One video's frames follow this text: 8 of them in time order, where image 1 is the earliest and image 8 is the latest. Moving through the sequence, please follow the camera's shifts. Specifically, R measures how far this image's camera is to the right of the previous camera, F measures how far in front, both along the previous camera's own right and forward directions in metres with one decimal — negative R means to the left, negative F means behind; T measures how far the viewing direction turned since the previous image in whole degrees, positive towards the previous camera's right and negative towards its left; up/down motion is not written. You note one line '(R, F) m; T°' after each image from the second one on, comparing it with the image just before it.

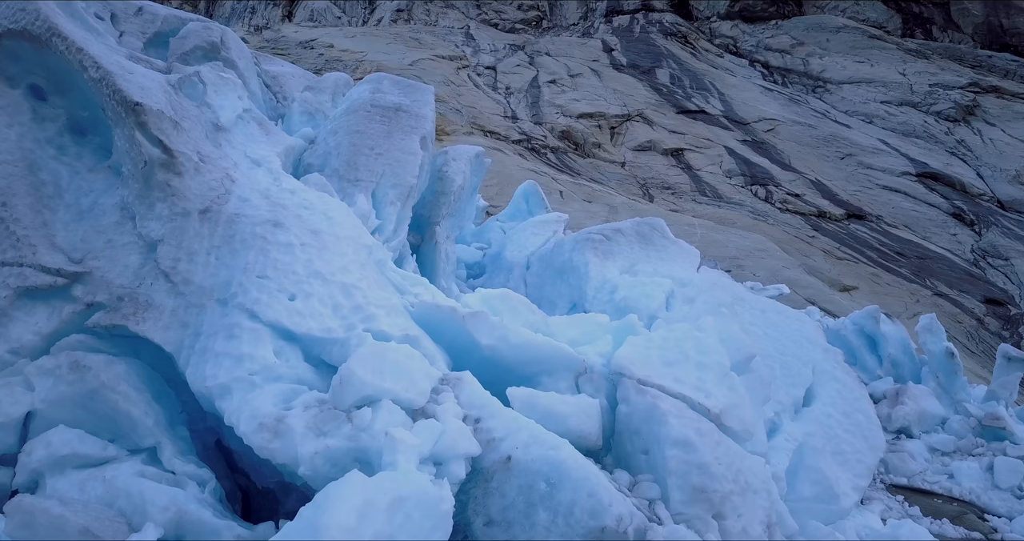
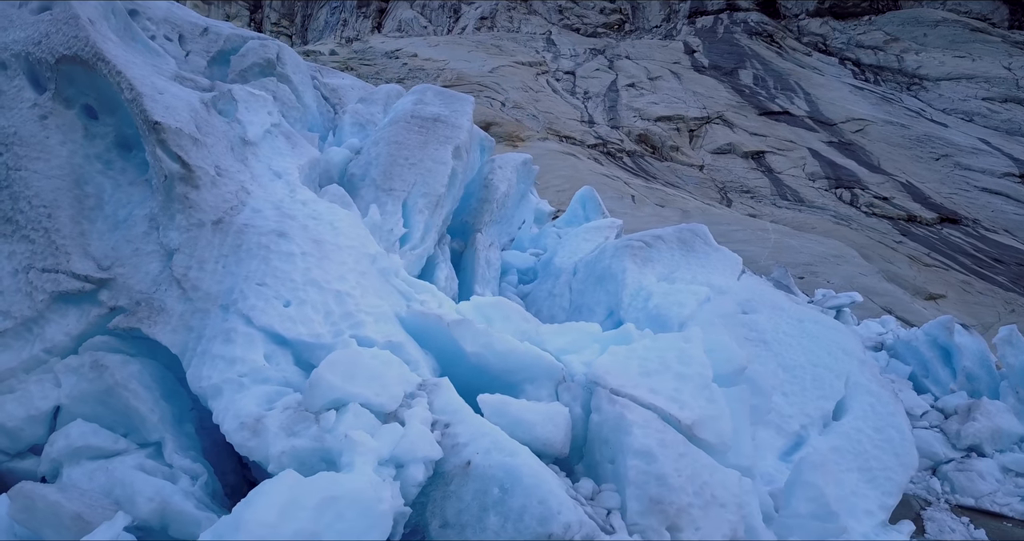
(+0.3, 0.0) m; -7°
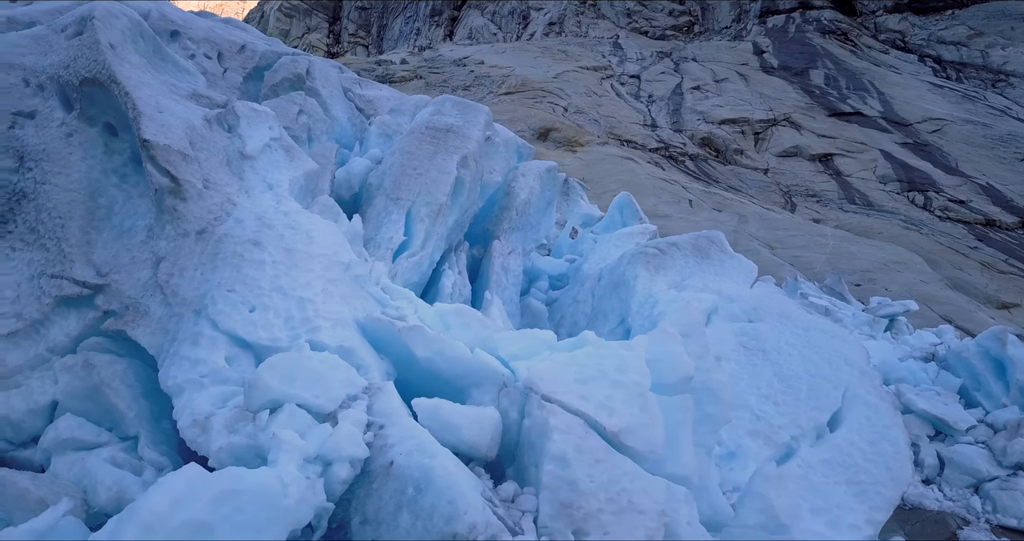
(+0.4, 0.0) m; -6°
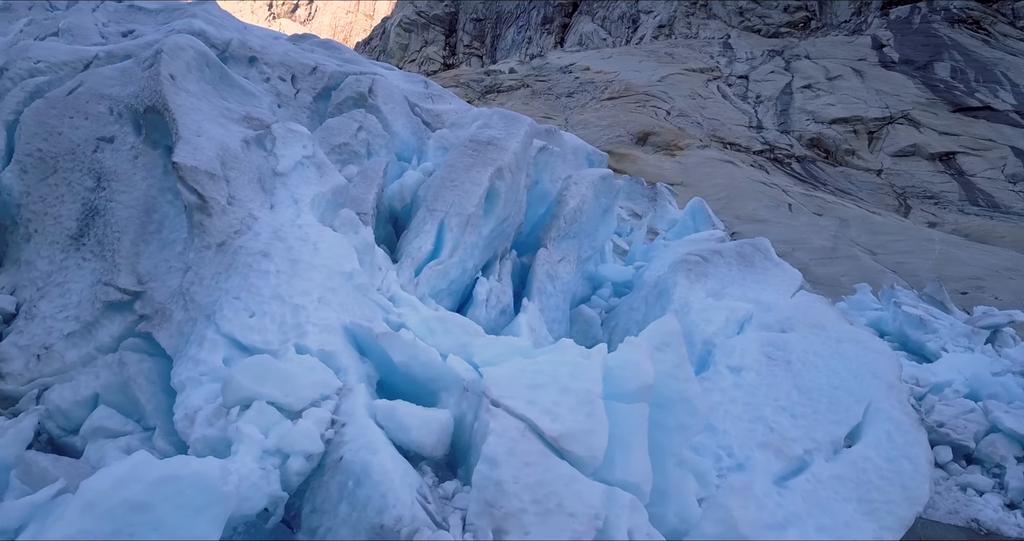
(+0.4, -0.1) m; -9°
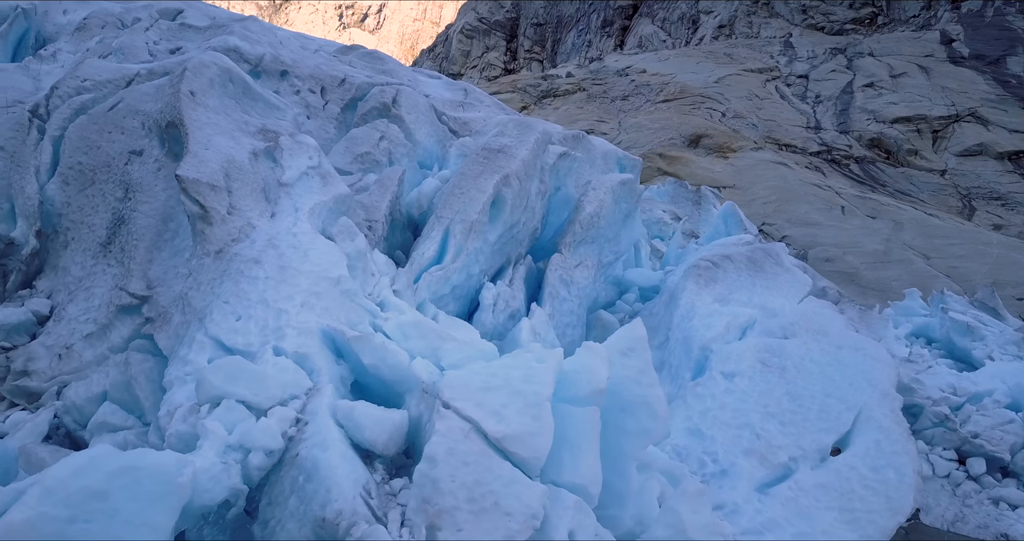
(+0.3, -0.1) m; -5°
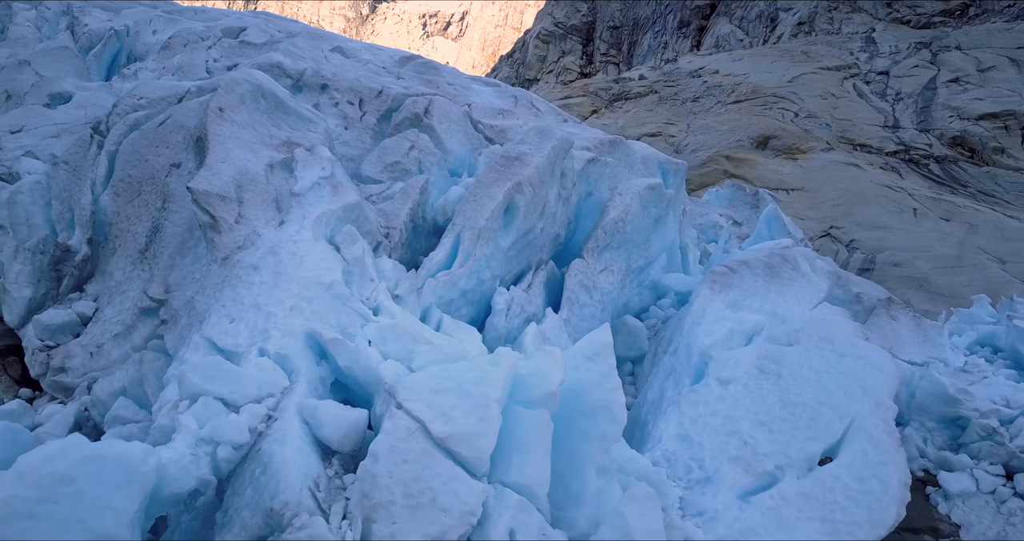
(+0.4, -0.1) m; -6°
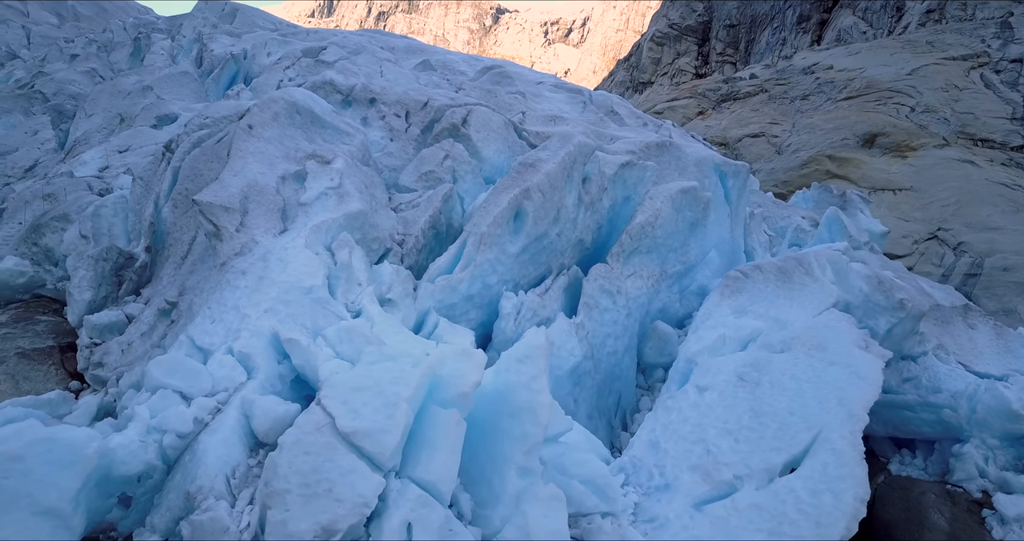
(+0.6, 0.0) m; -9°
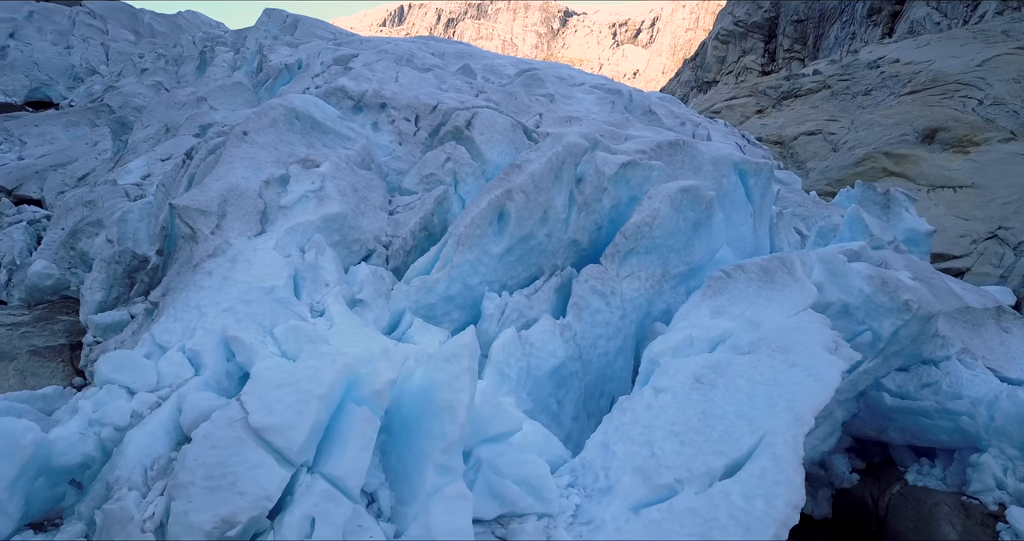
(+0.5, 0.0) m; -5°
